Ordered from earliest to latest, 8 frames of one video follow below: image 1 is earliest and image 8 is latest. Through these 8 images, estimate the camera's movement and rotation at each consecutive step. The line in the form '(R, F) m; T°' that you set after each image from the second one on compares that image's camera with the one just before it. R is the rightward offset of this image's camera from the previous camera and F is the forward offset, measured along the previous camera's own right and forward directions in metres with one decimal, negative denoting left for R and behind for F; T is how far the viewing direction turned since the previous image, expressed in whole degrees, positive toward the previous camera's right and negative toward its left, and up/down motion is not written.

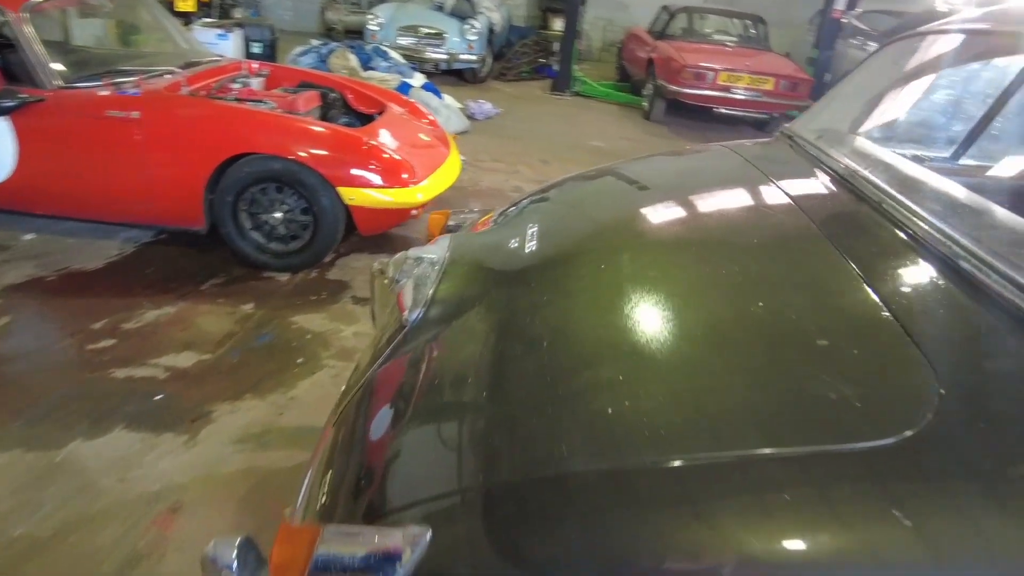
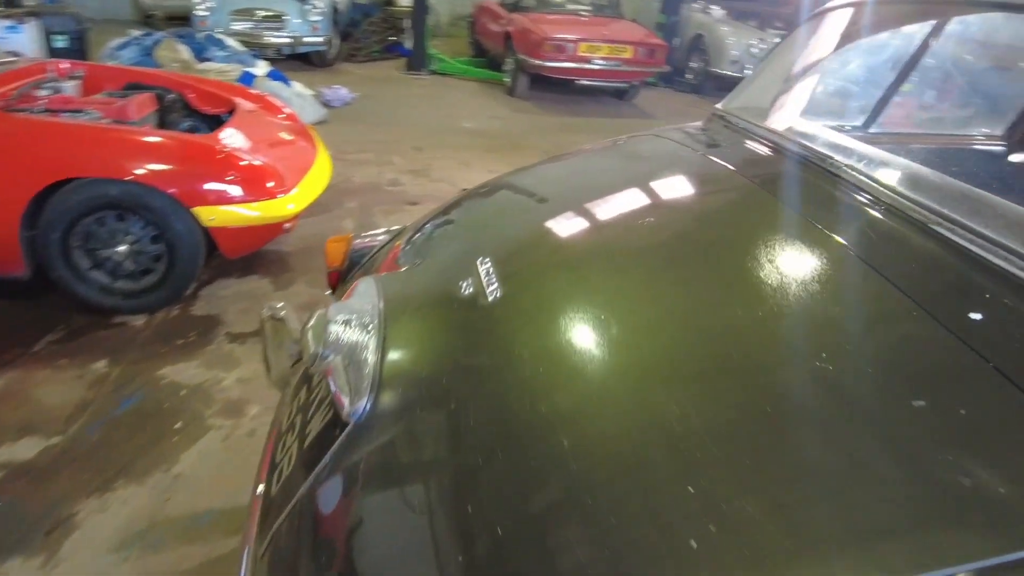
(-0.1, +0.2) m; +11°
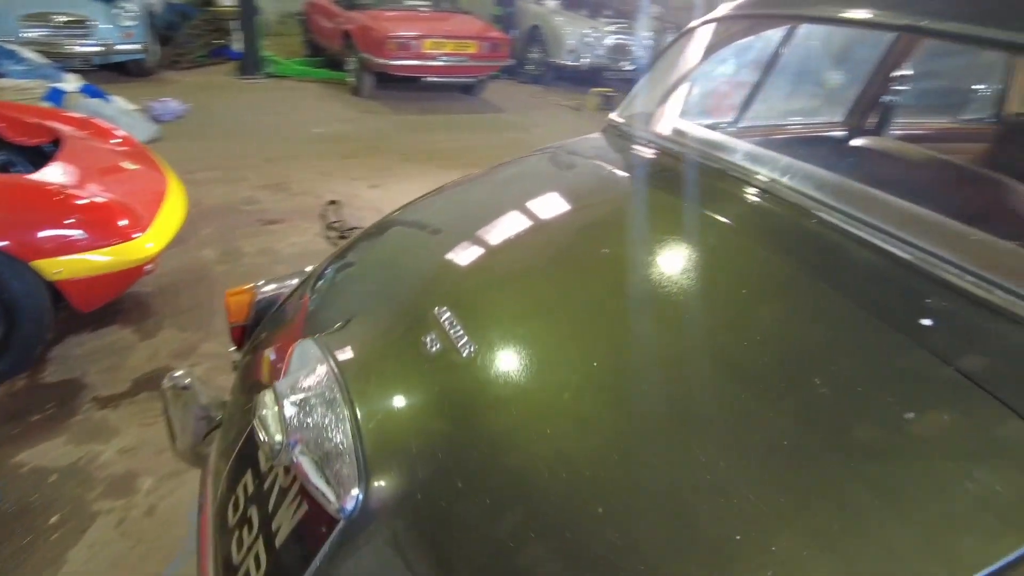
(-0.1, 0.0) m; +13°
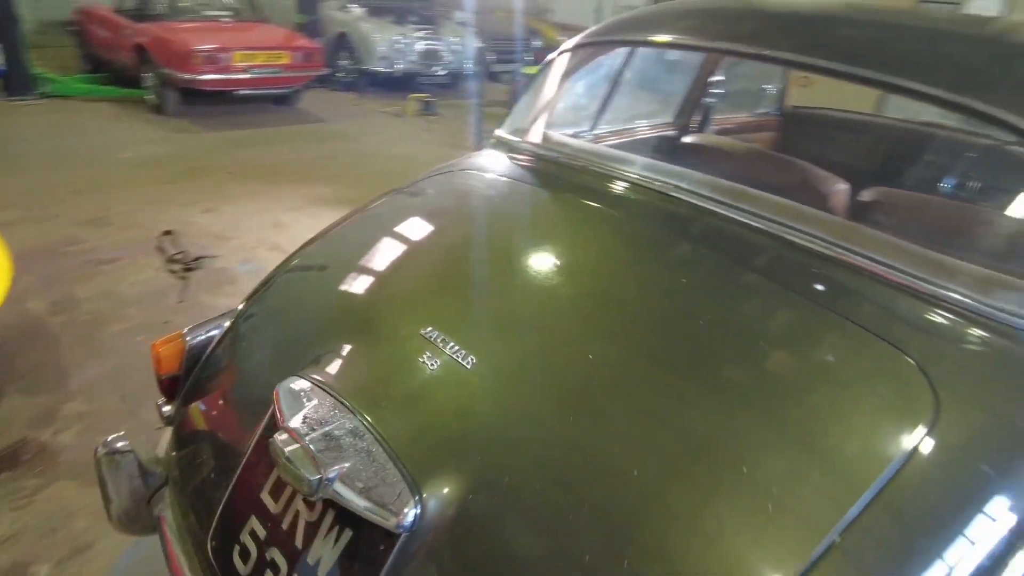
(-0.2, -0.1) m; +16°
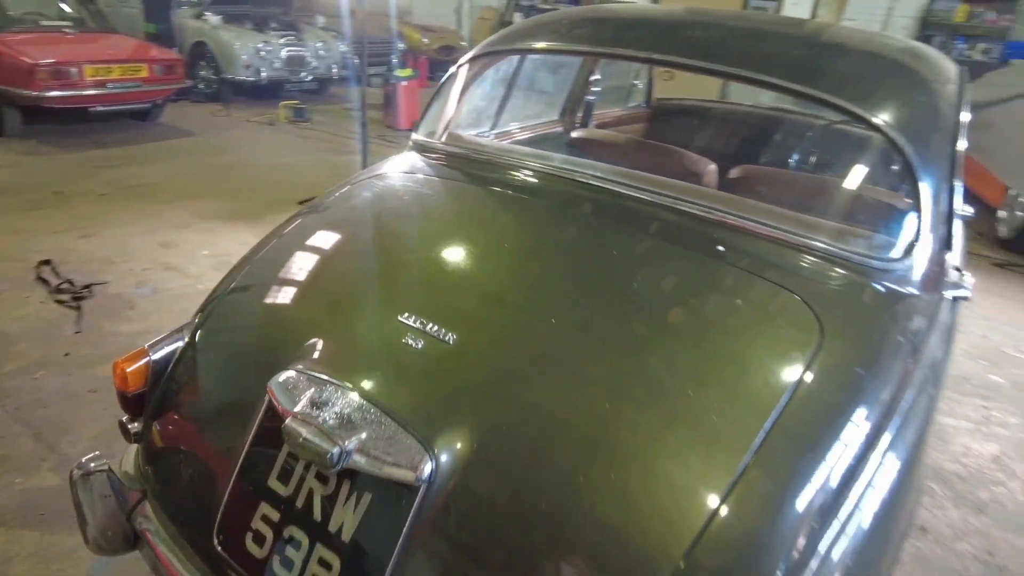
(-0.1, -0.1) m; +11°
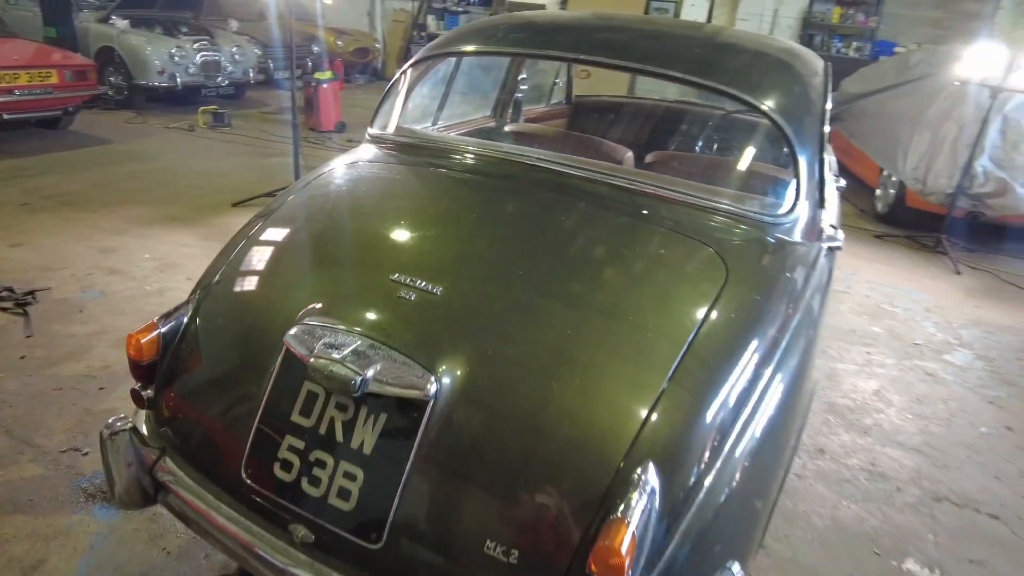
(-0.1, -0.2) m; +7°
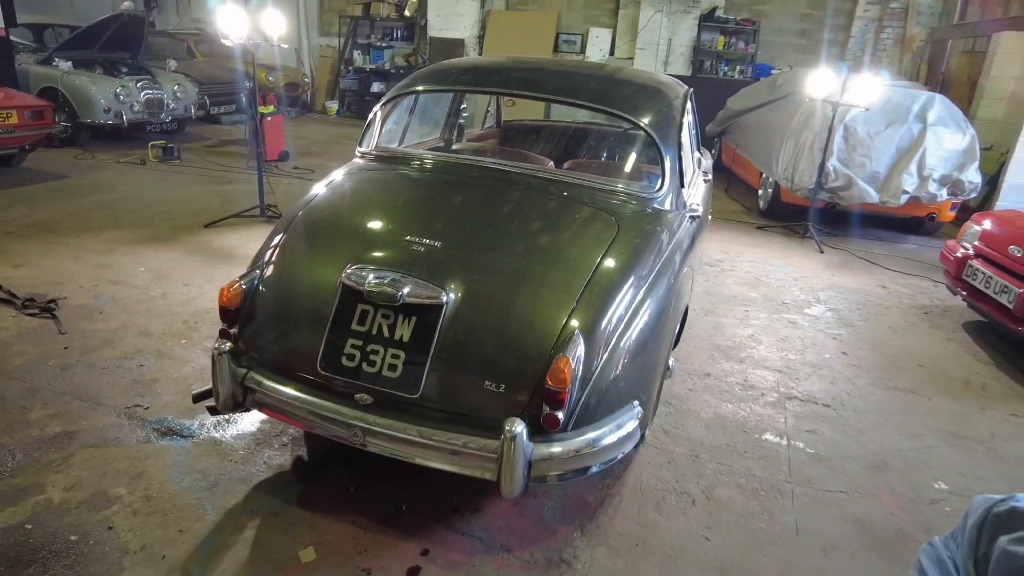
(-0.2, -0.7) m; +6°
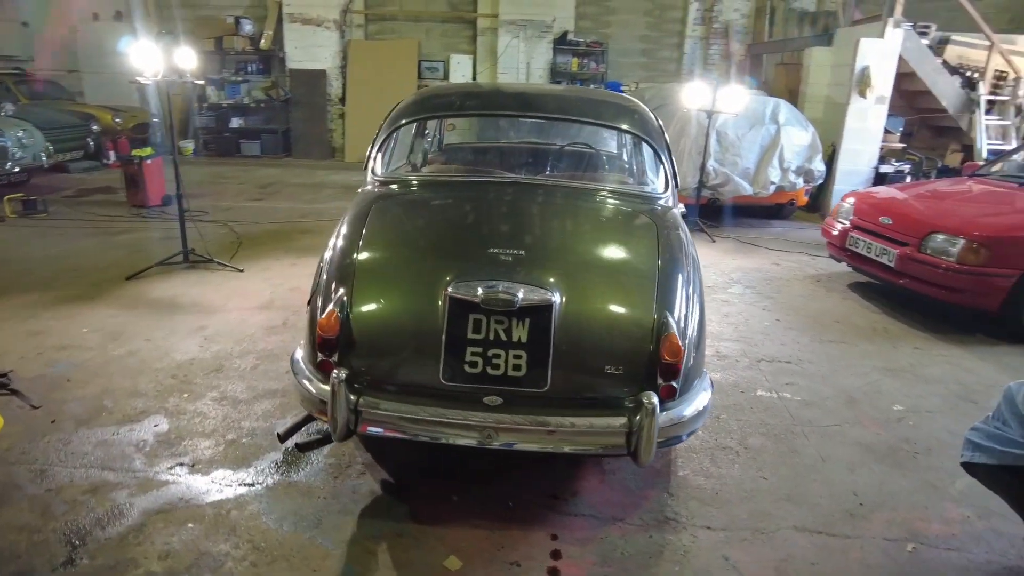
(-0.8, -0.1) m; +14°
